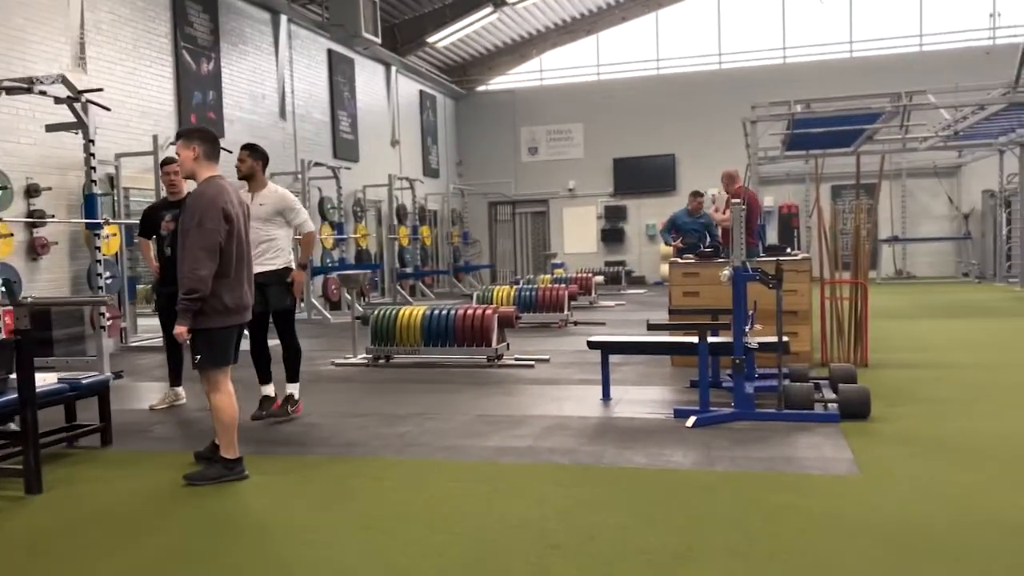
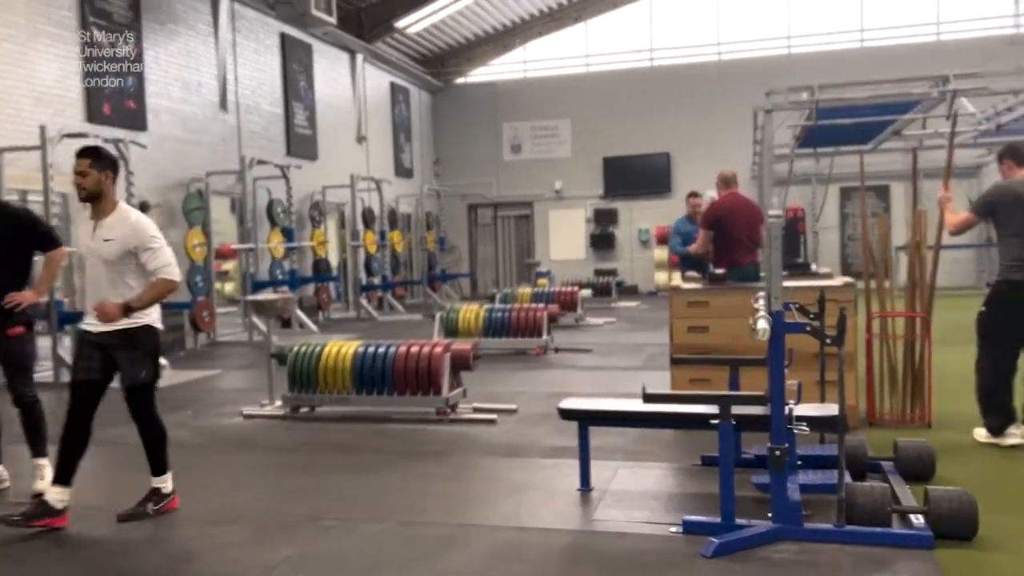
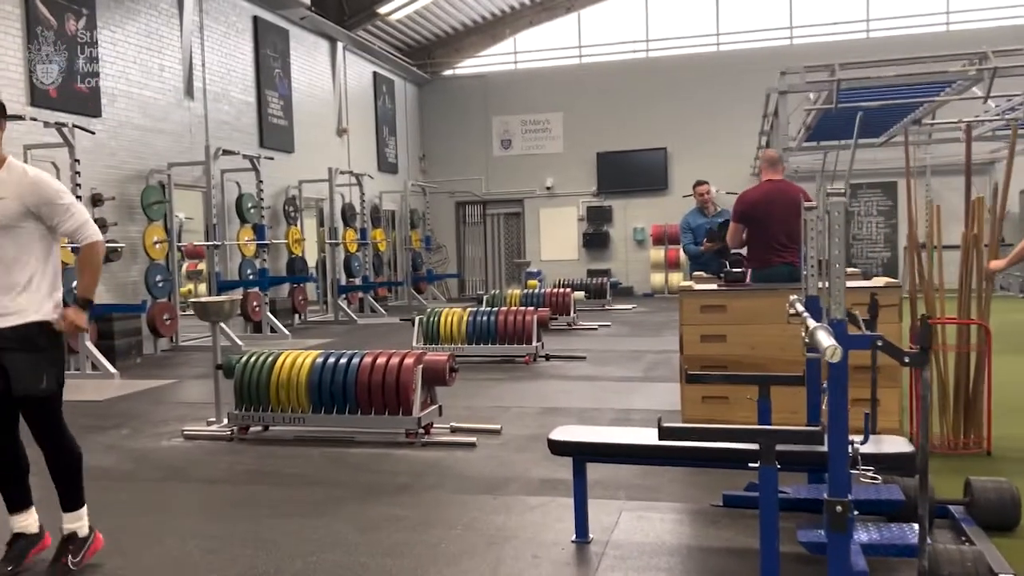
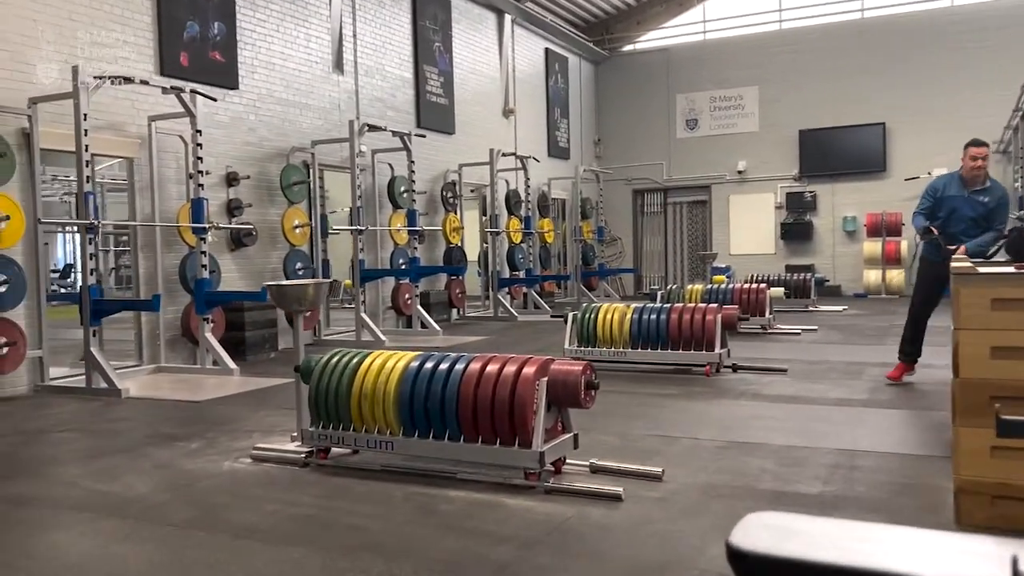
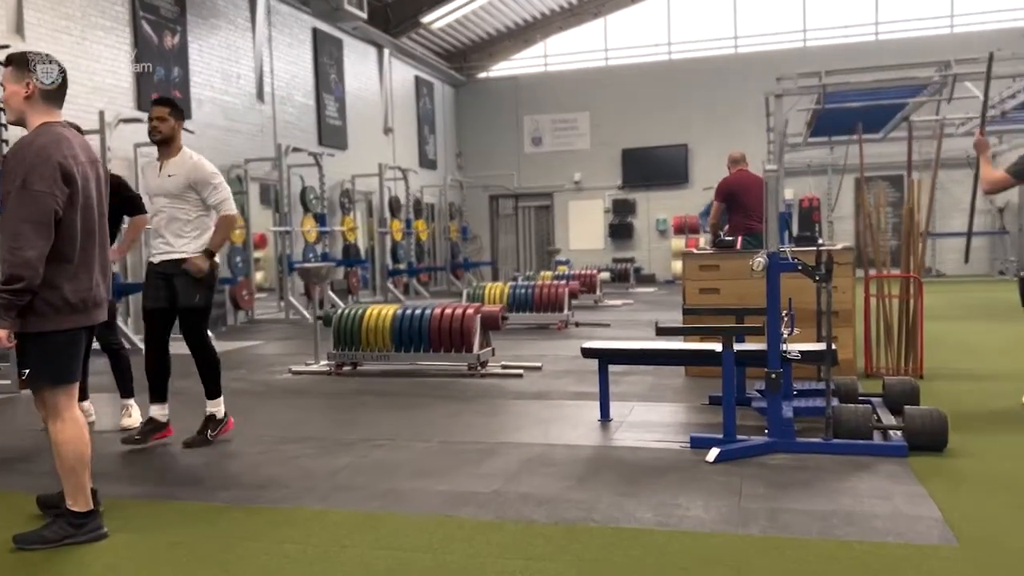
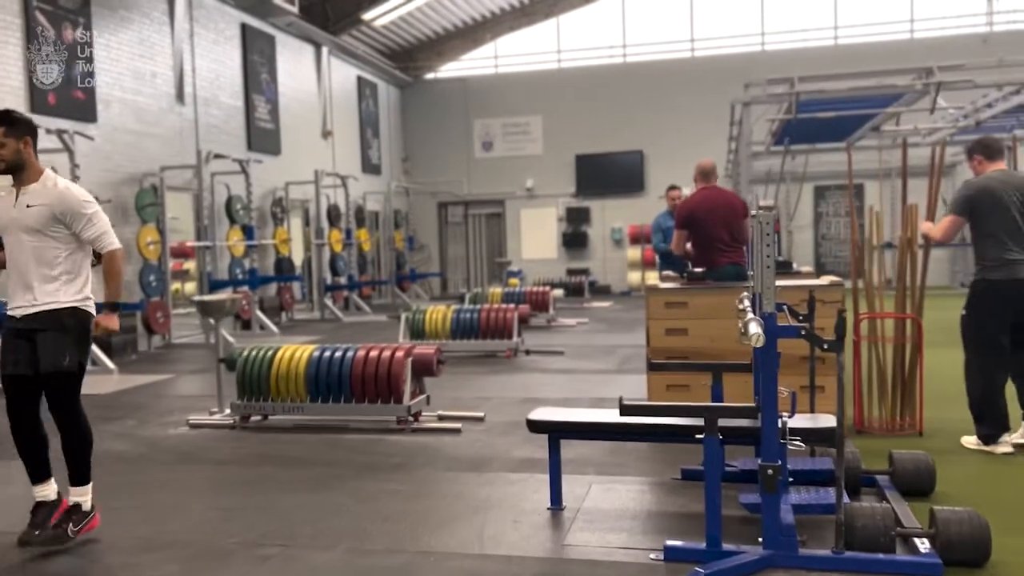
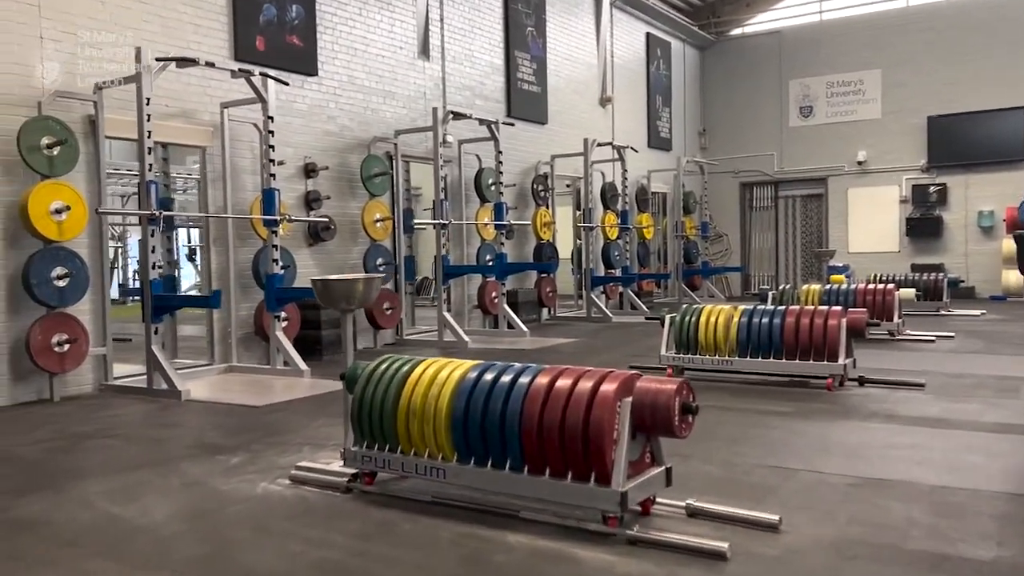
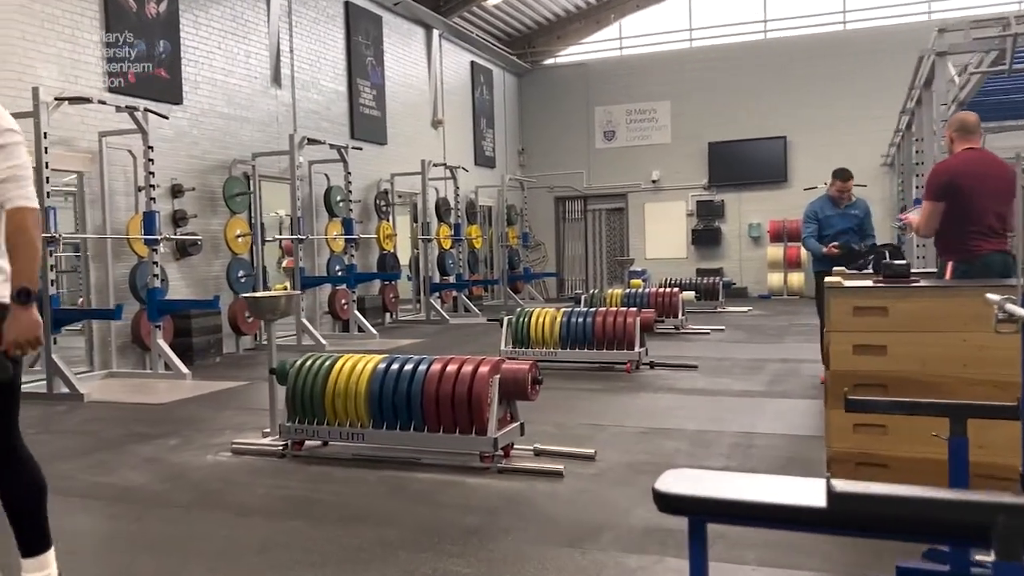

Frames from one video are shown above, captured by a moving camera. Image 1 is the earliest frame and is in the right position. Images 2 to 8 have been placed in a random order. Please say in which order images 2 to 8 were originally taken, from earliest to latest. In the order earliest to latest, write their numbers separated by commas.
5, 2, 6, 3, 8, 4, 7
